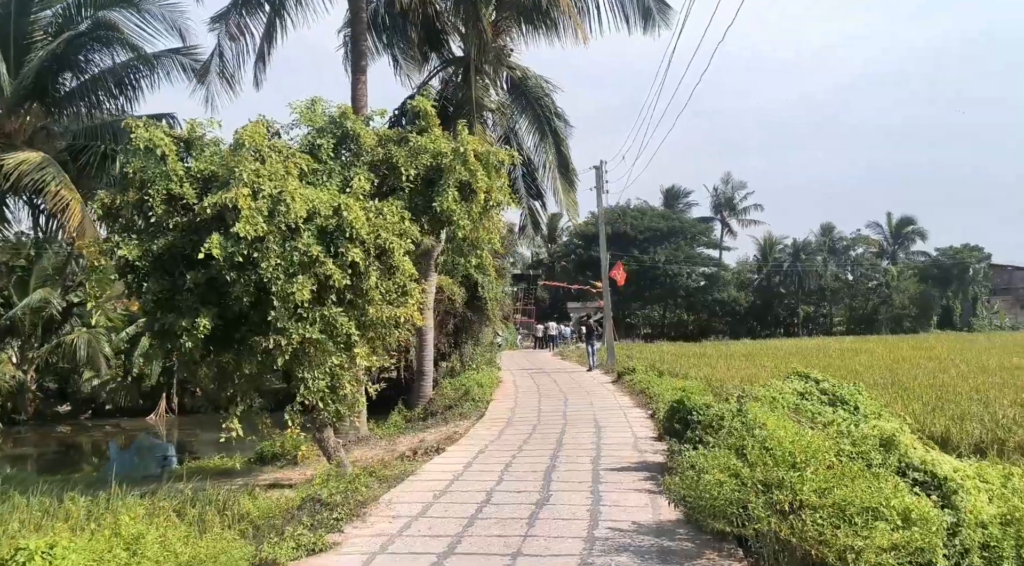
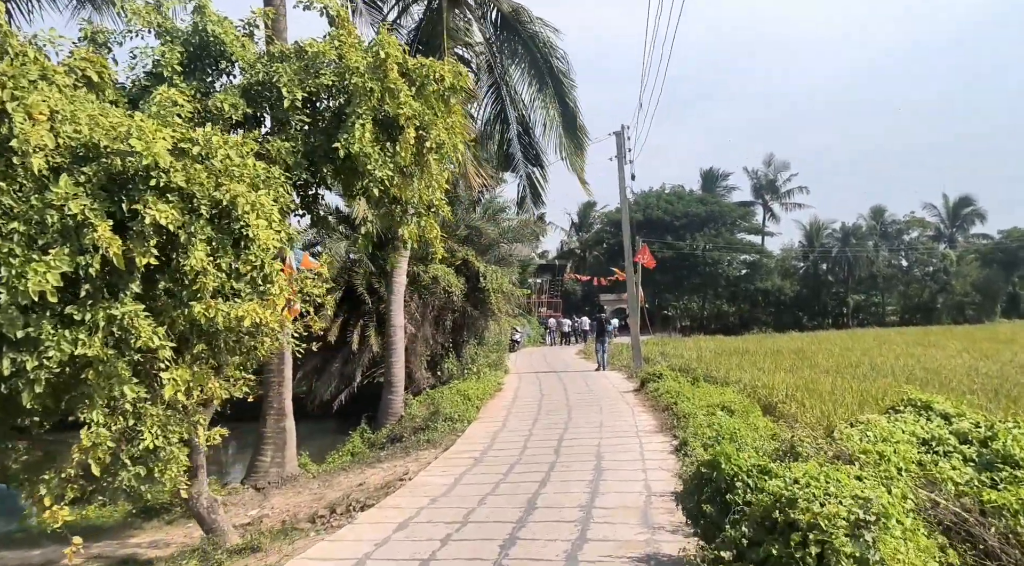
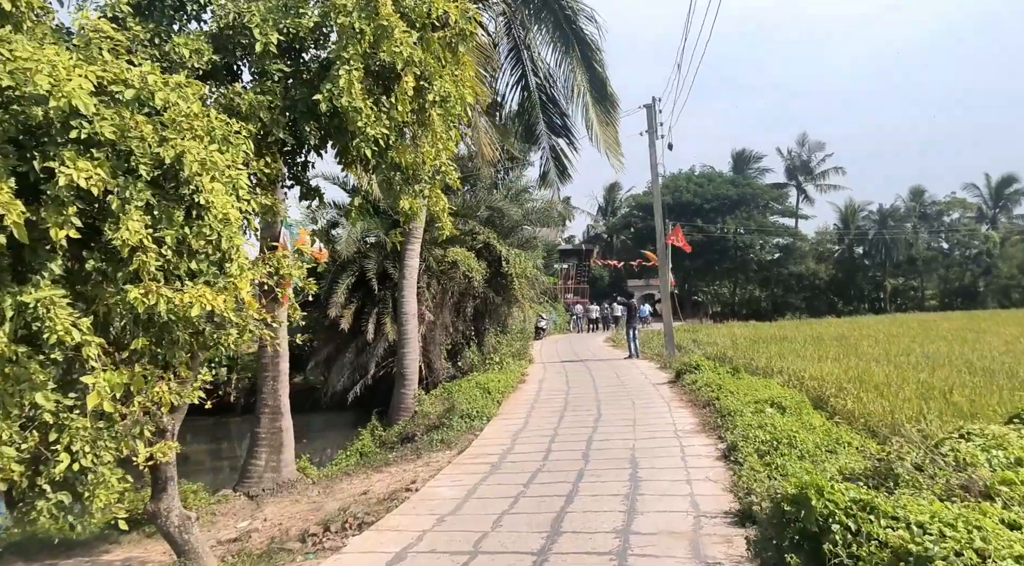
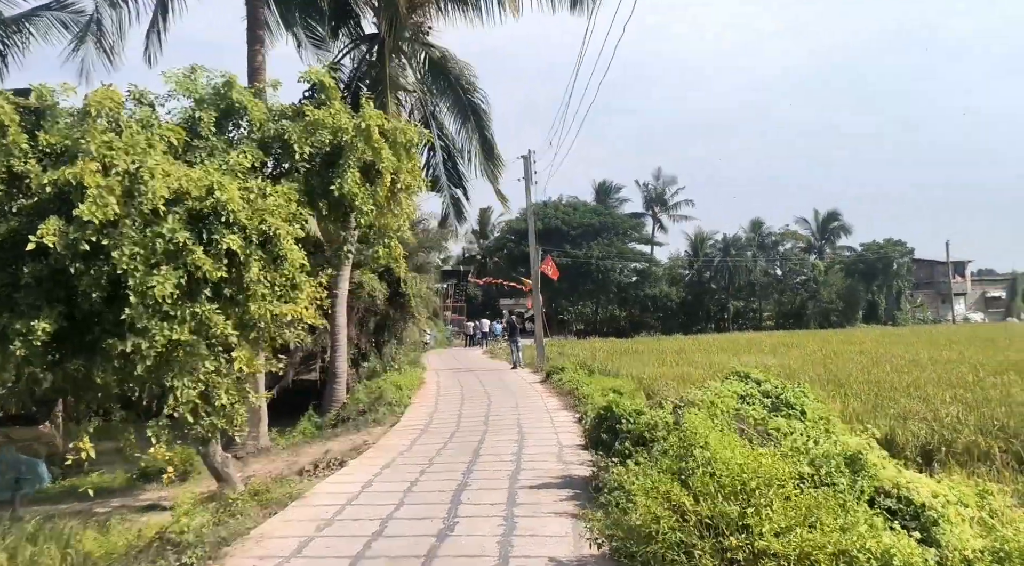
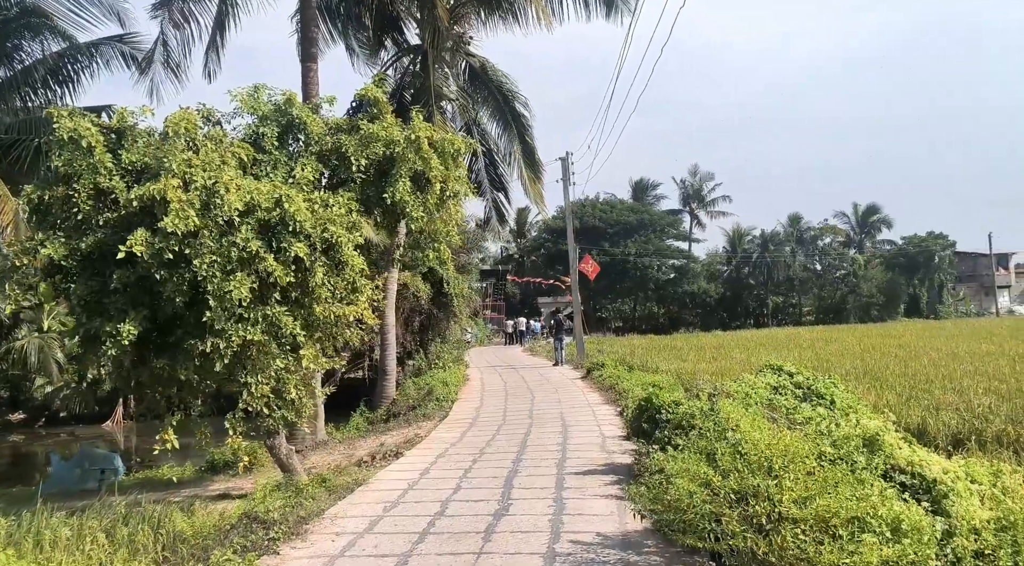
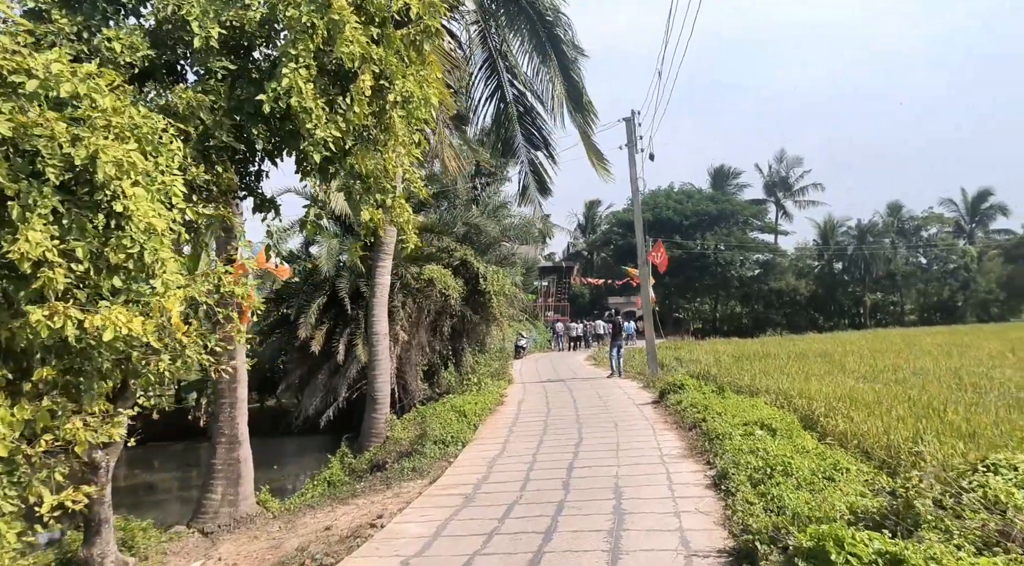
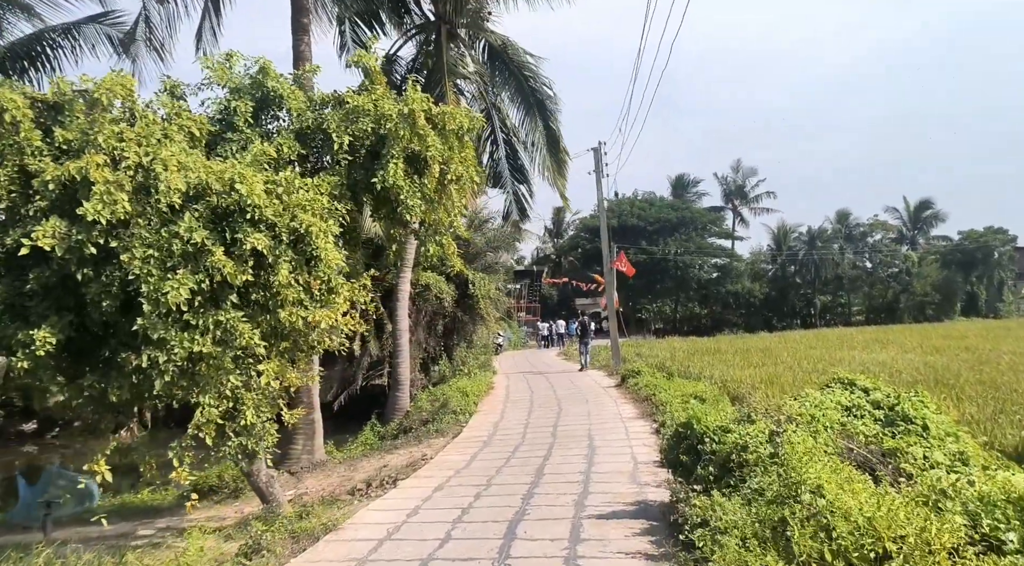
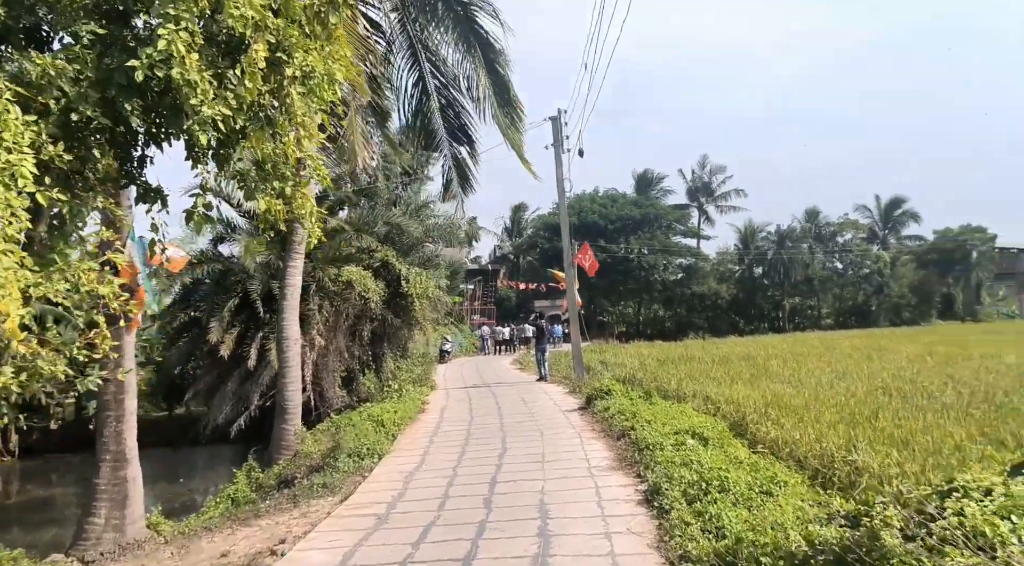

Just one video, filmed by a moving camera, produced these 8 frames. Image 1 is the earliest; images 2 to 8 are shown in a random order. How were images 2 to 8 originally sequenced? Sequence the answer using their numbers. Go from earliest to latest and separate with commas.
5, 4, 7, 2, 3, 6, 8
